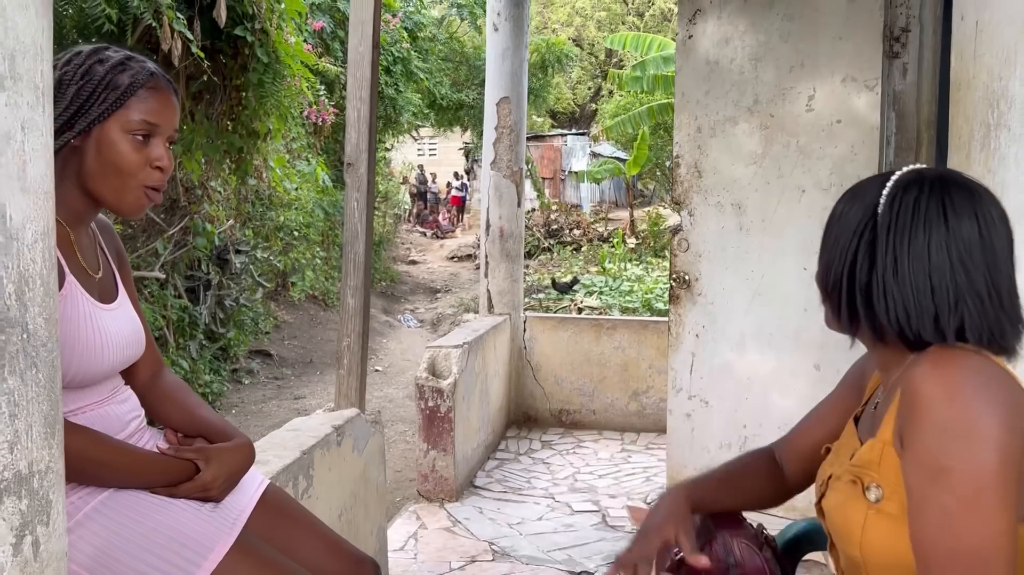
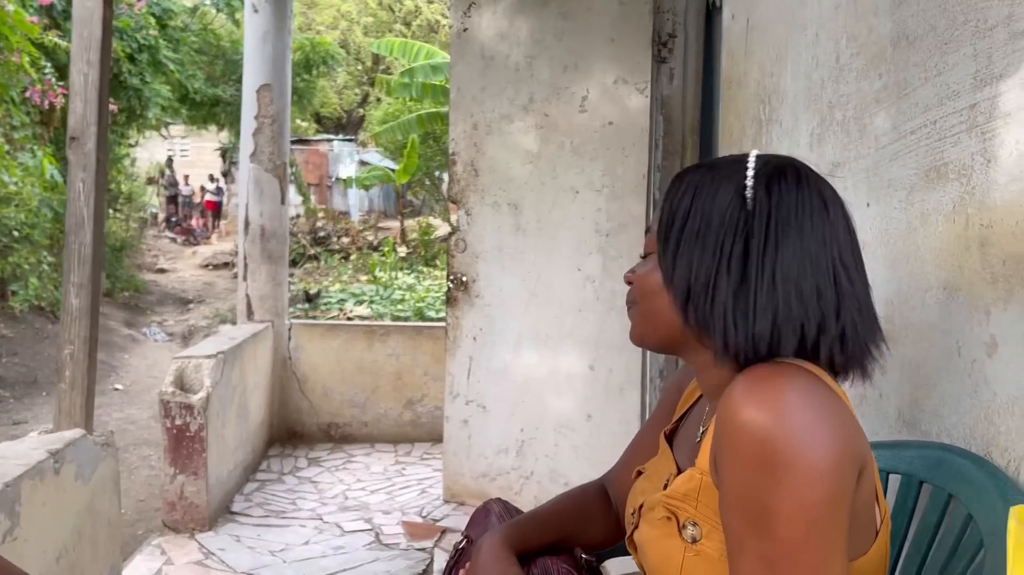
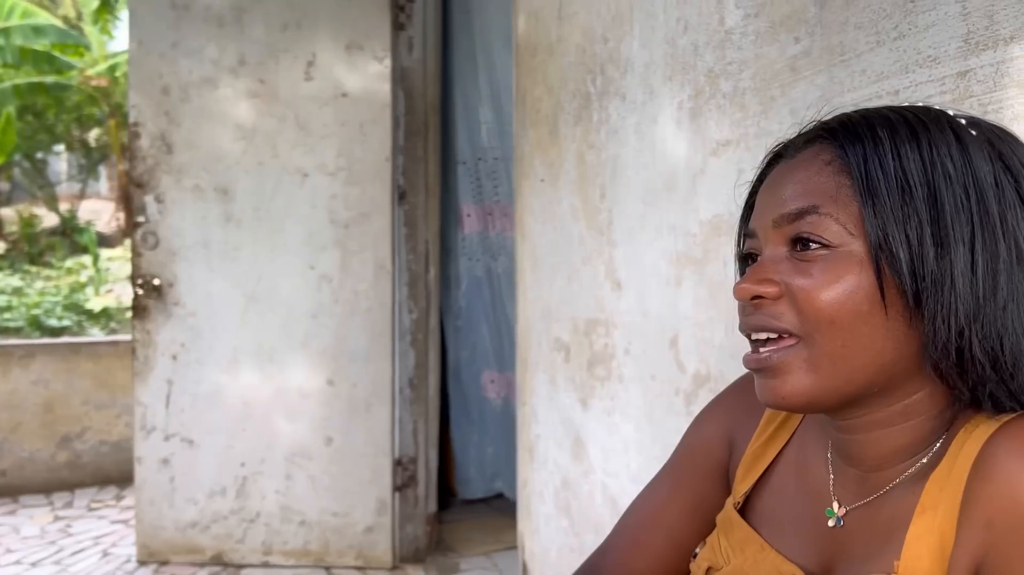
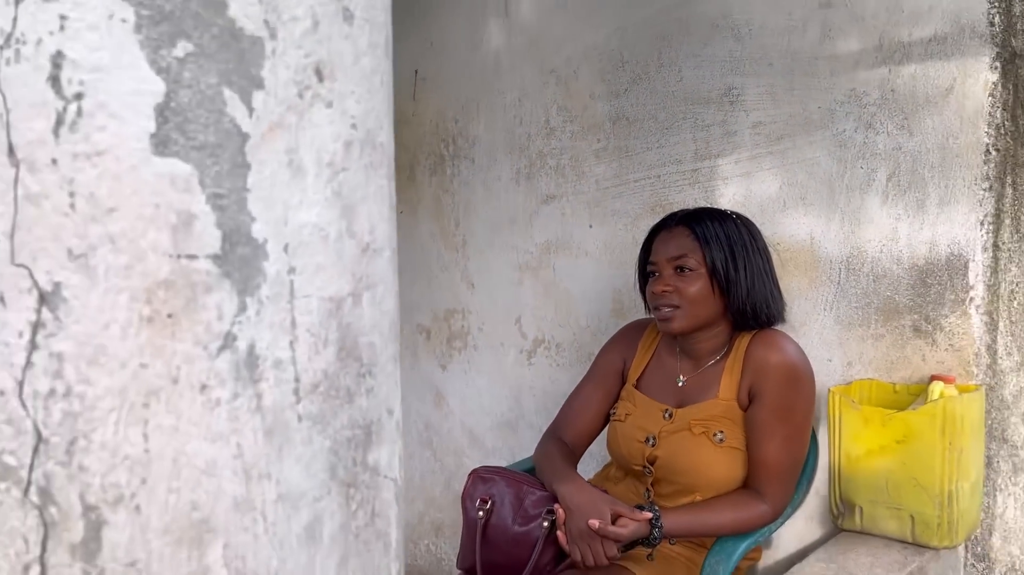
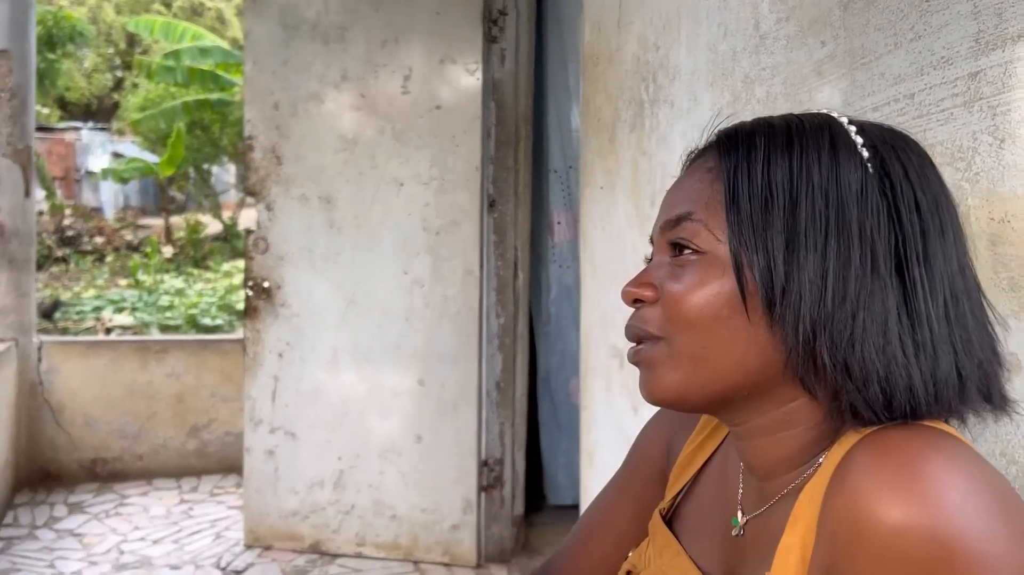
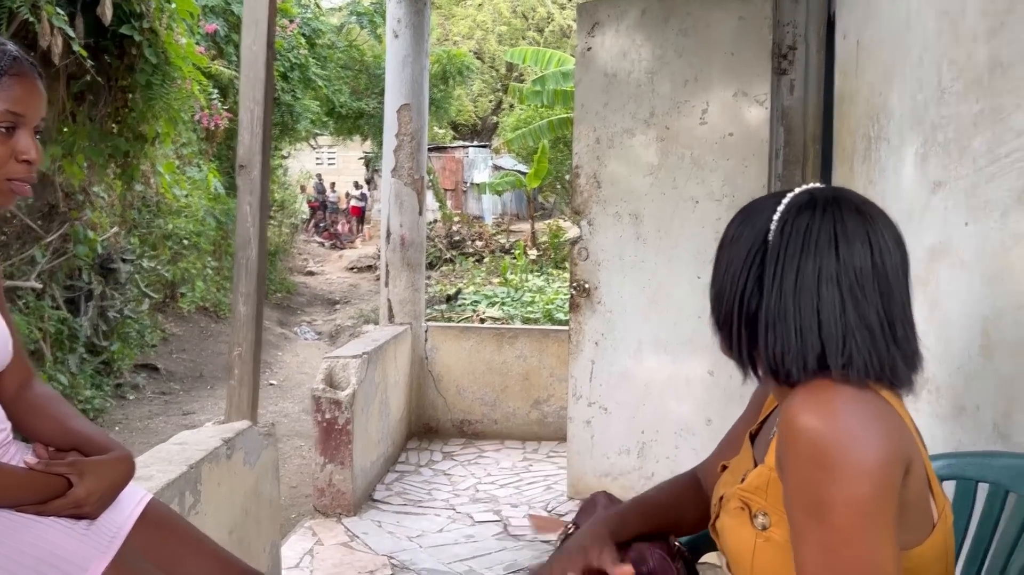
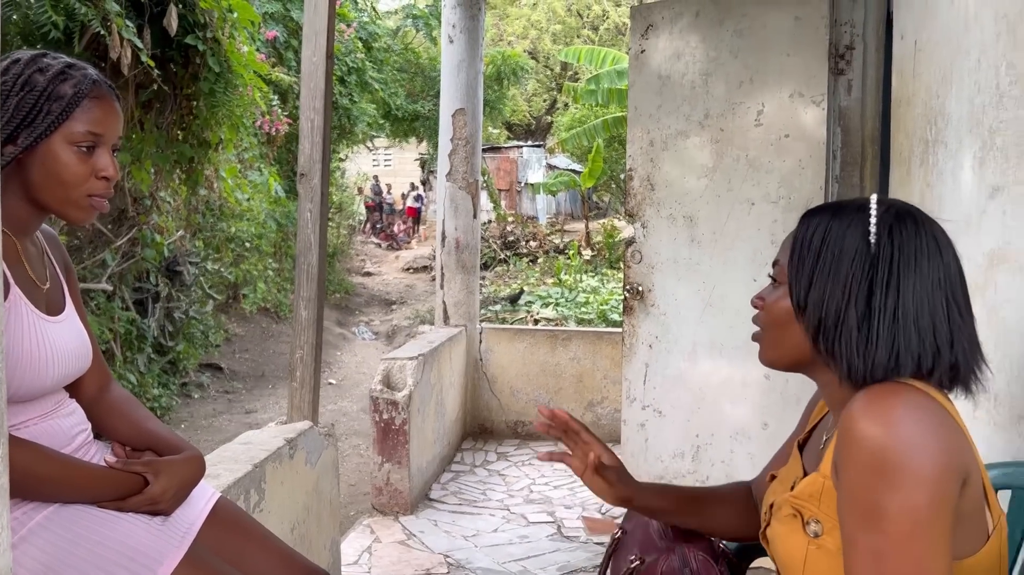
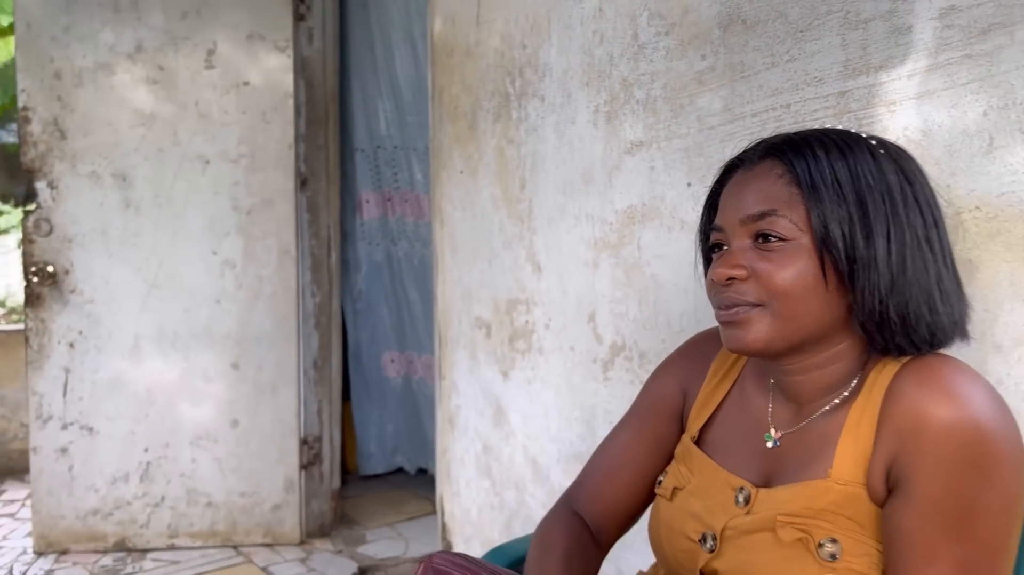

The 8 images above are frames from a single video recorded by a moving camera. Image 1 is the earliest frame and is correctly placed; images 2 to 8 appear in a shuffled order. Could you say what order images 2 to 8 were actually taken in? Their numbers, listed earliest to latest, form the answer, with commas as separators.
7, 6, 2, 5, 3, 8, 4
